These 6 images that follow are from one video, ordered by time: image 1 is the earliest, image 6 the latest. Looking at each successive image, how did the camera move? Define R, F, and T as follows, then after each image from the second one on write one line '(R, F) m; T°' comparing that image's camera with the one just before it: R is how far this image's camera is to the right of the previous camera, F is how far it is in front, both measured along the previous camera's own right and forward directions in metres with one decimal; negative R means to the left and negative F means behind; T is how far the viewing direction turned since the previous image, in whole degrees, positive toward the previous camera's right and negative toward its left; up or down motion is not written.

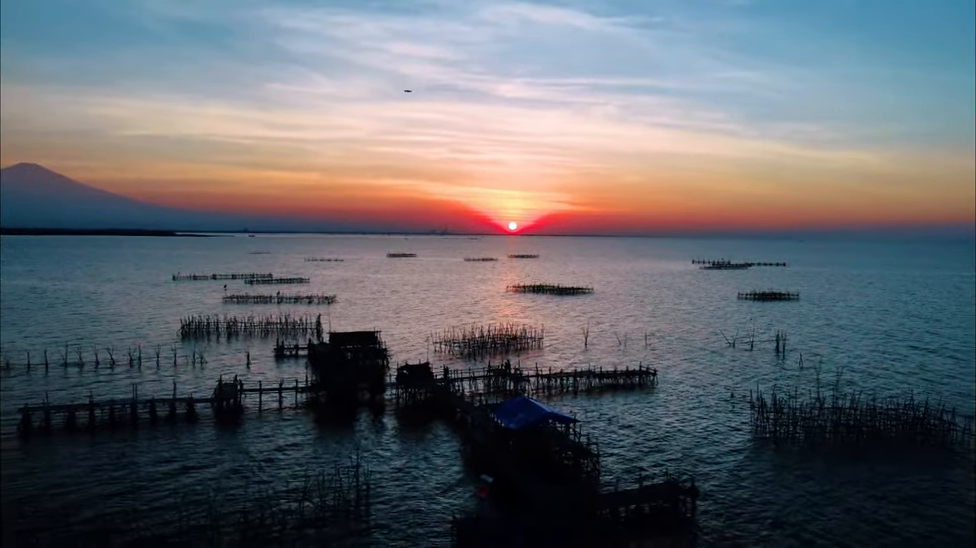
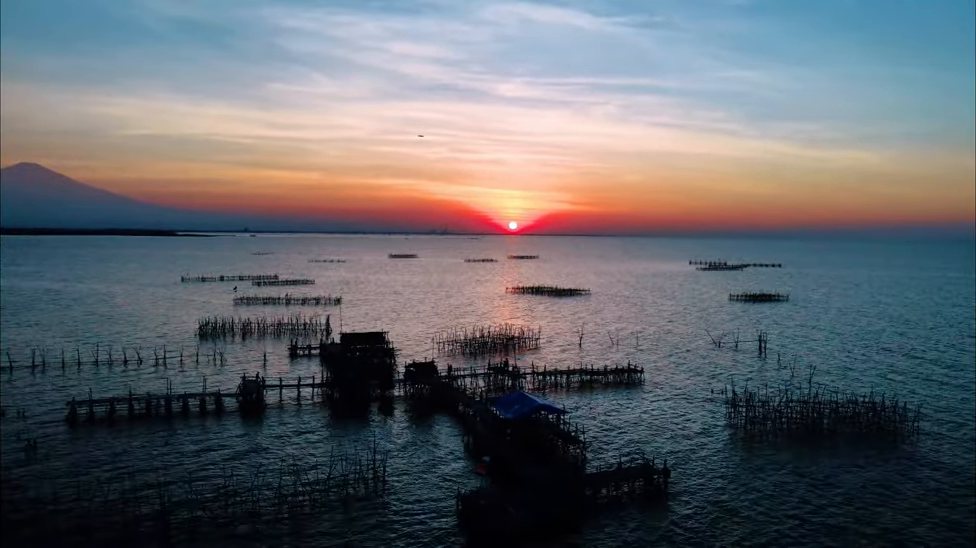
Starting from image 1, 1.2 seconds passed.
(0.0, -2.6) m; 0°
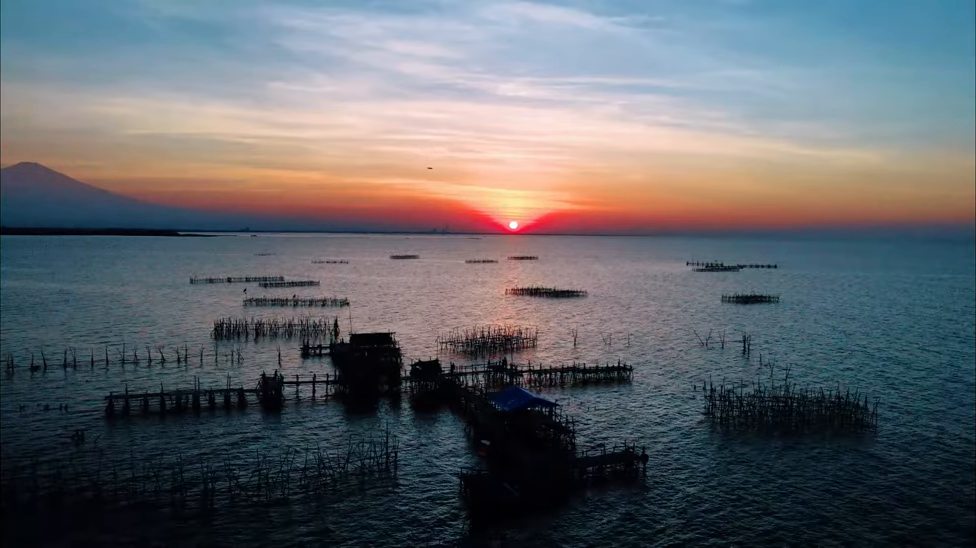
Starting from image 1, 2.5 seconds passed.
(+0.1, -2.6) m; 0°
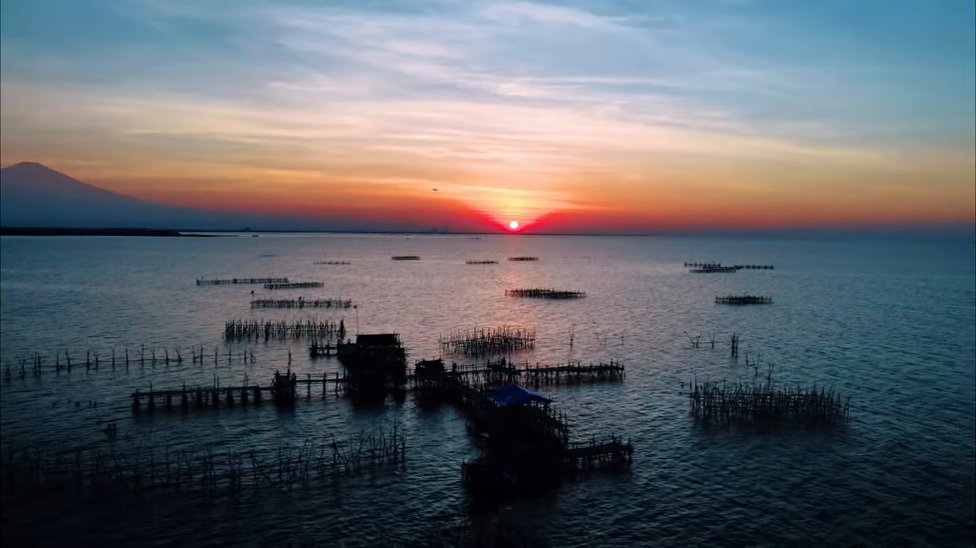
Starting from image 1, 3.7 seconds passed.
(+0.1, -2.1) m; 0°
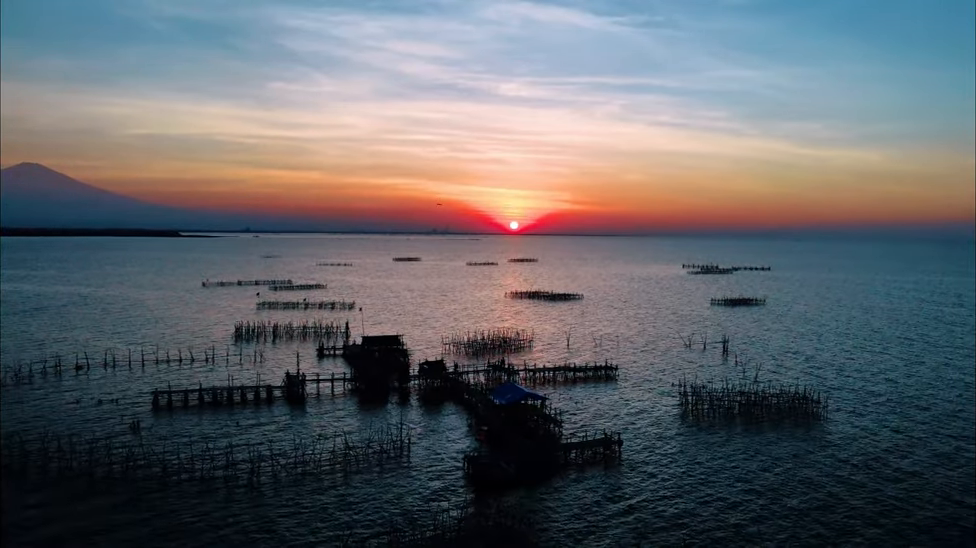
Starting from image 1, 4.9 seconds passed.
(0.0, -1.8) m; 0°
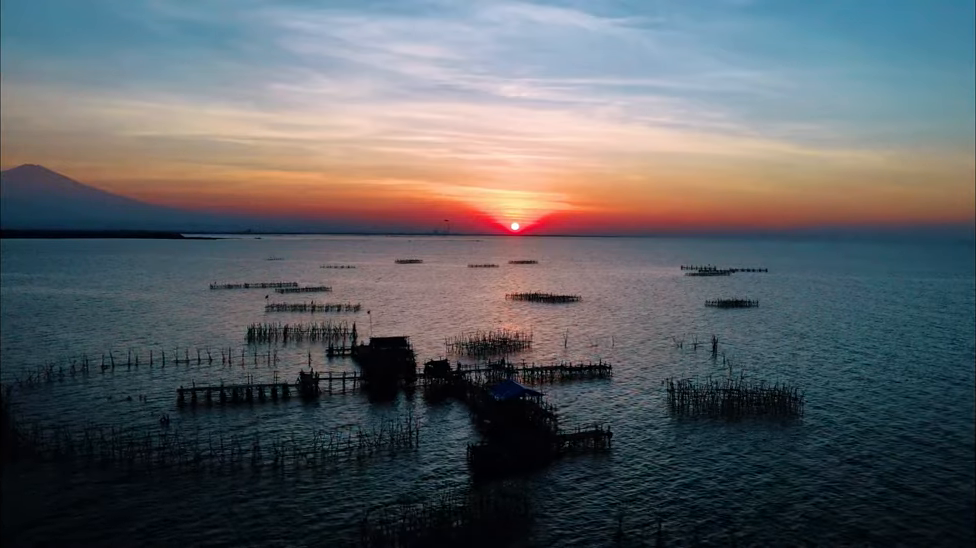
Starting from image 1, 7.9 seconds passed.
(0.0, -2.5) m; 0°
